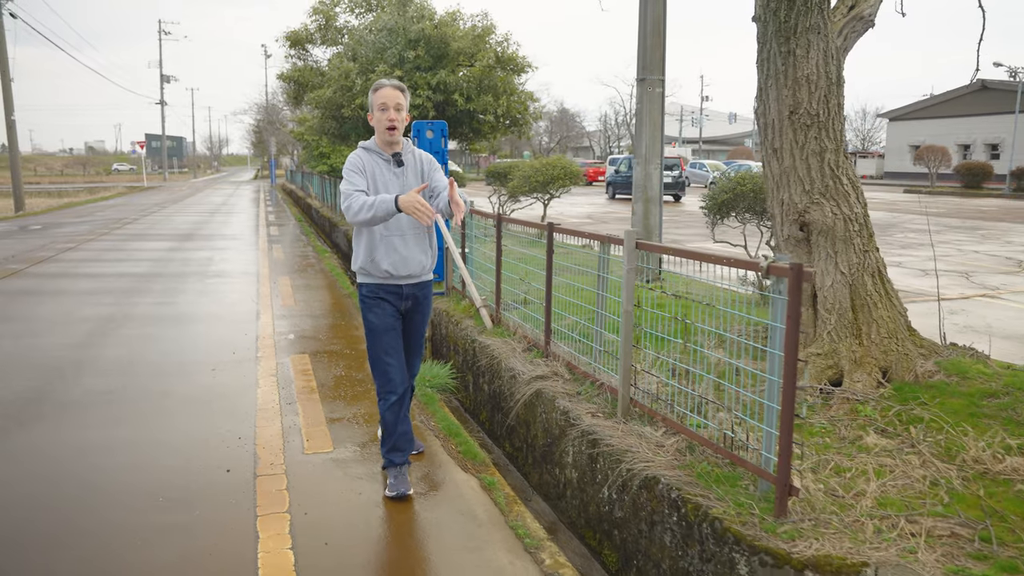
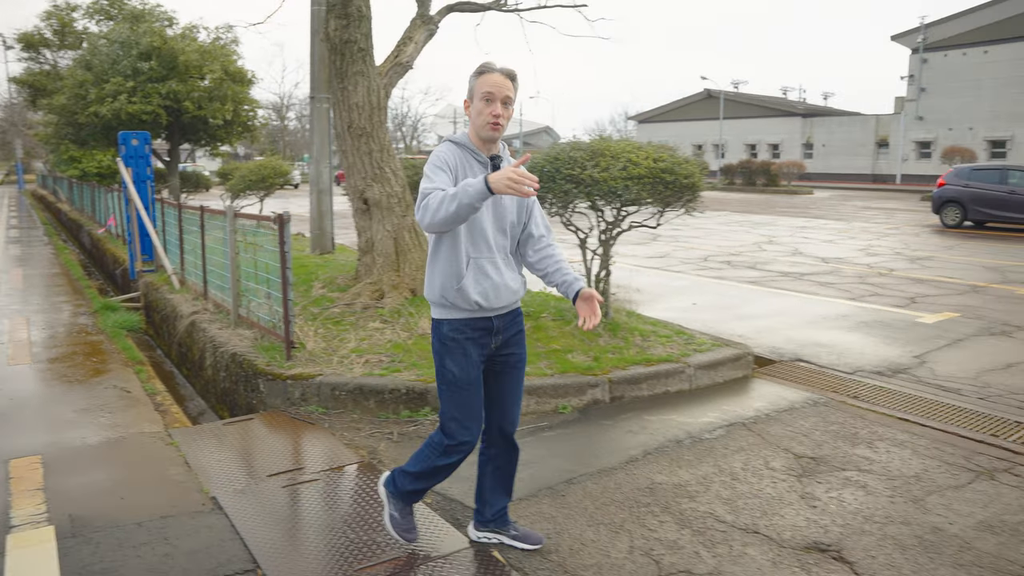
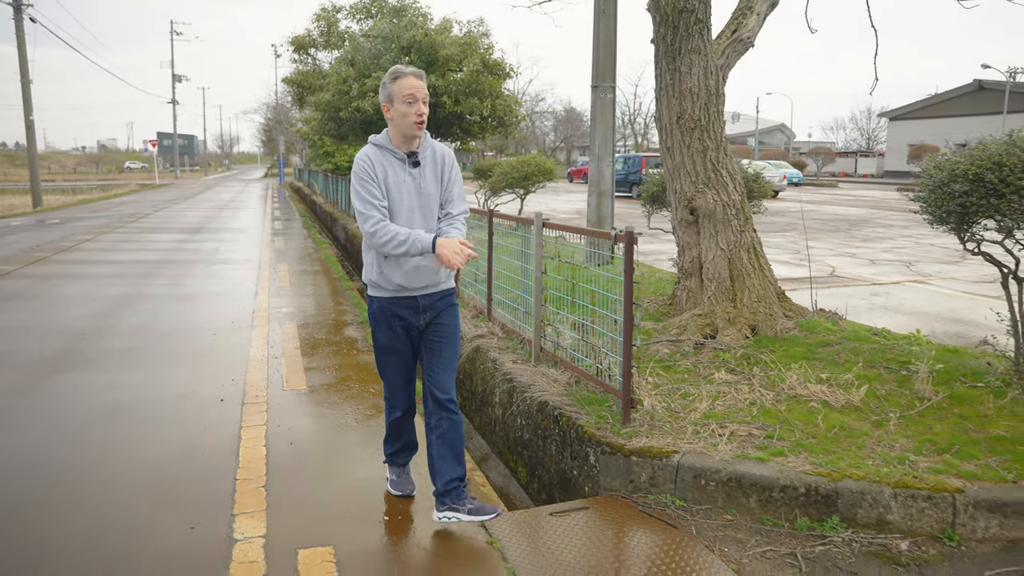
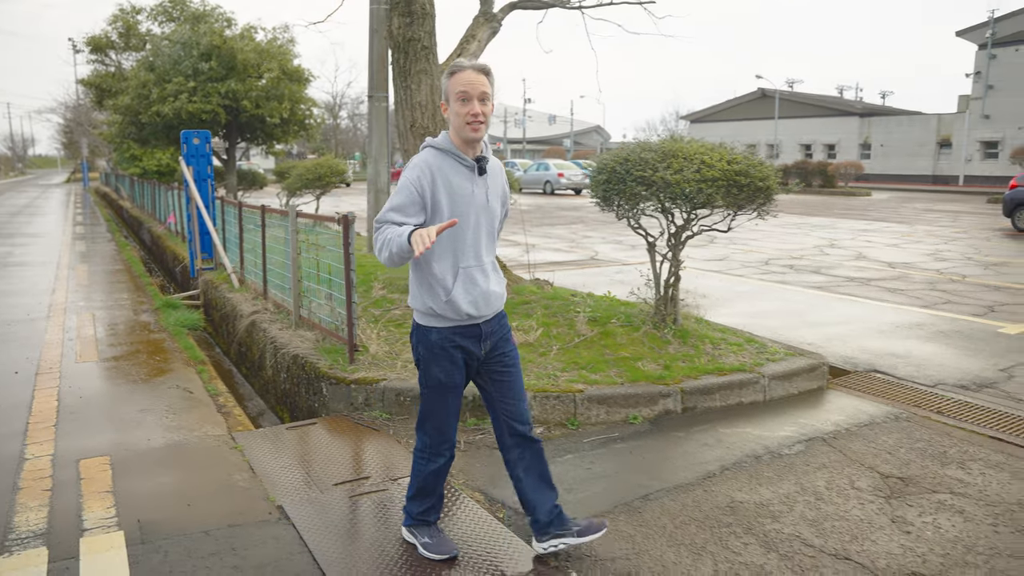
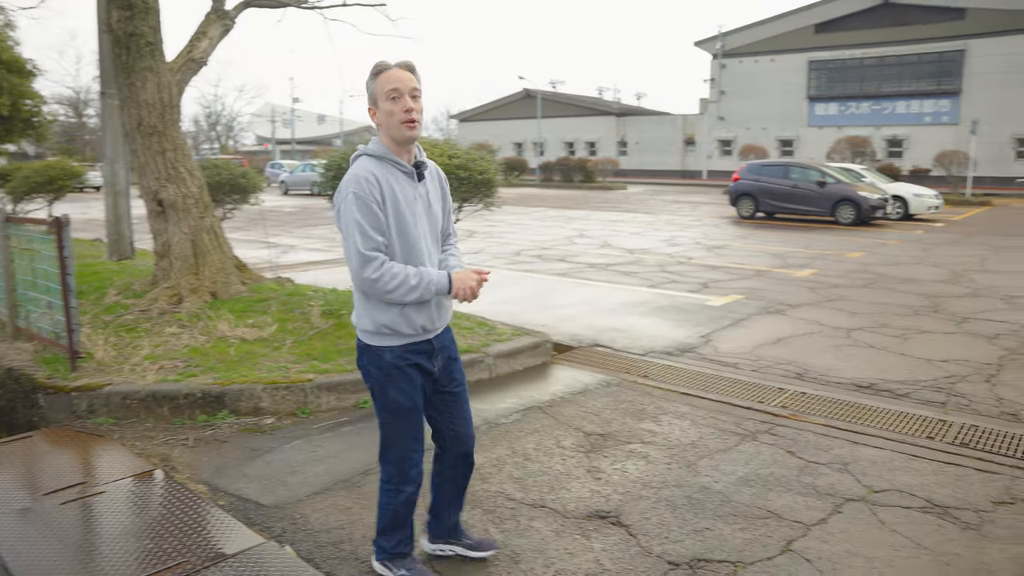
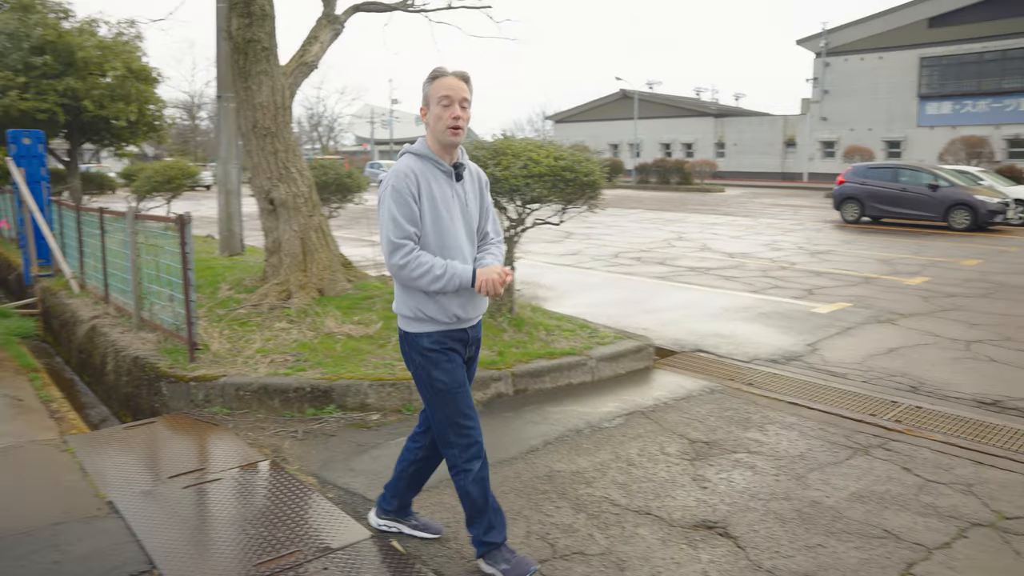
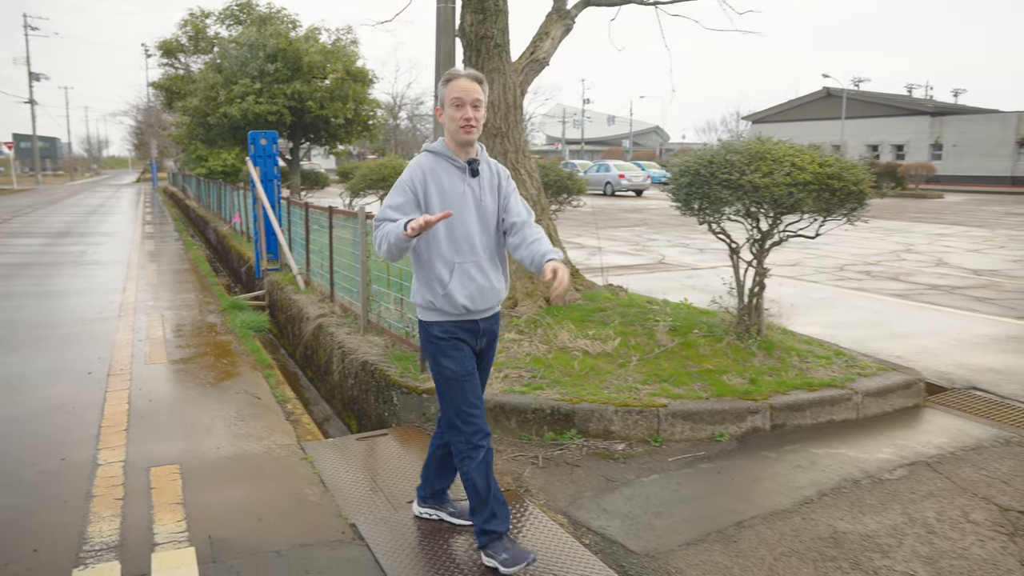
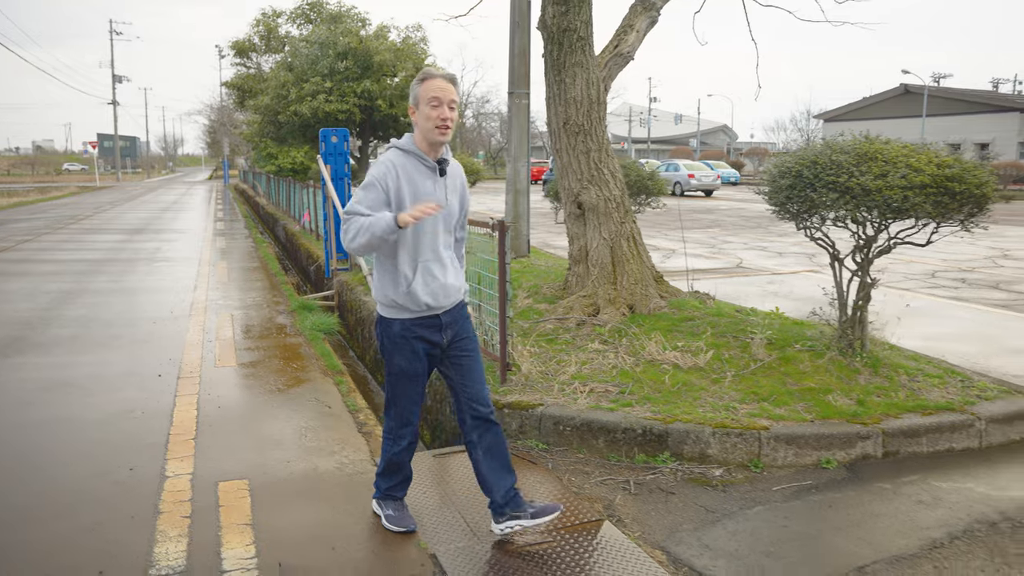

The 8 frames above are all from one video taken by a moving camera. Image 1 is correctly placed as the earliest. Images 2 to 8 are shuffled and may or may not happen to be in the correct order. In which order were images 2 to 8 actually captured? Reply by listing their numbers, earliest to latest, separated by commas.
3, 8, 7, 4, 2, 6, 5
